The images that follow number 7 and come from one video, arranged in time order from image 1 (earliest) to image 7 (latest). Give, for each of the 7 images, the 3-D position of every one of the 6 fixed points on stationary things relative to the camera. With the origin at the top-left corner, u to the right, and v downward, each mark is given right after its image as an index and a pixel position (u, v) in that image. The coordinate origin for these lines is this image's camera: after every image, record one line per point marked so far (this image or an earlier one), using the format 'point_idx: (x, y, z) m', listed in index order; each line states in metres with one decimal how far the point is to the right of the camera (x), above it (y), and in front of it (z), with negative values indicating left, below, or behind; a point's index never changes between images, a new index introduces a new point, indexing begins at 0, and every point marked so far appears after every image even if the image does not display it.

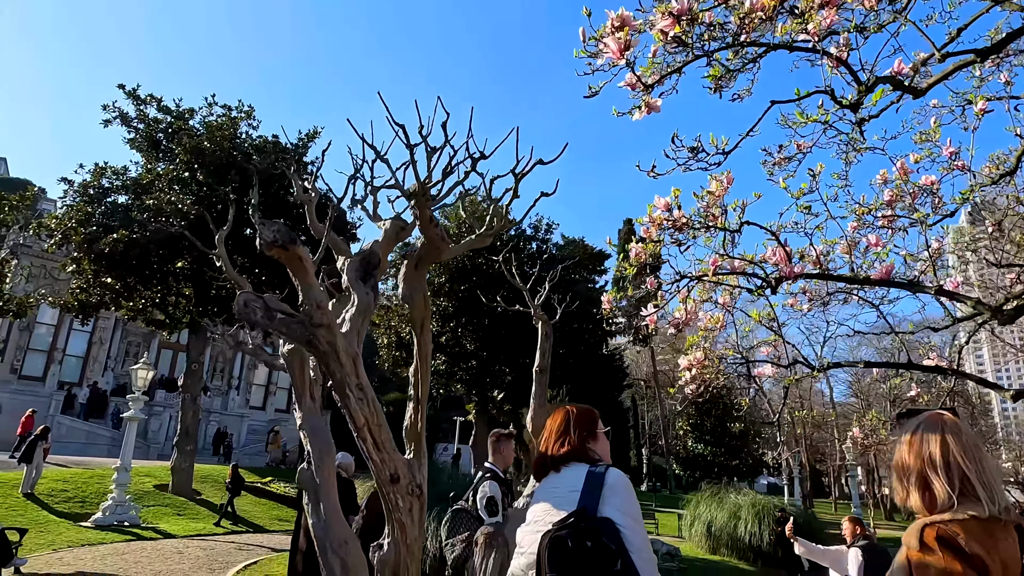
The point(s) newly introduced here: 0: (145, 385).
0: (-10.1, -2.7, +18.2) m
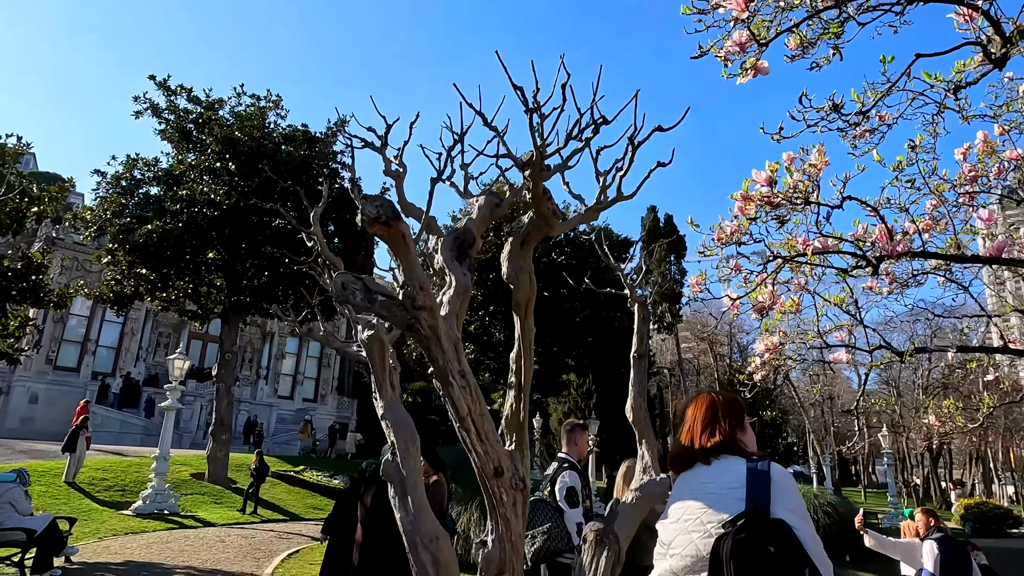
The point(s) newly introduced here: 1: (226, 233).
0: (-9.2, -2.4, +18.4) m
1: (-8.1, +1.5, +18.6) m
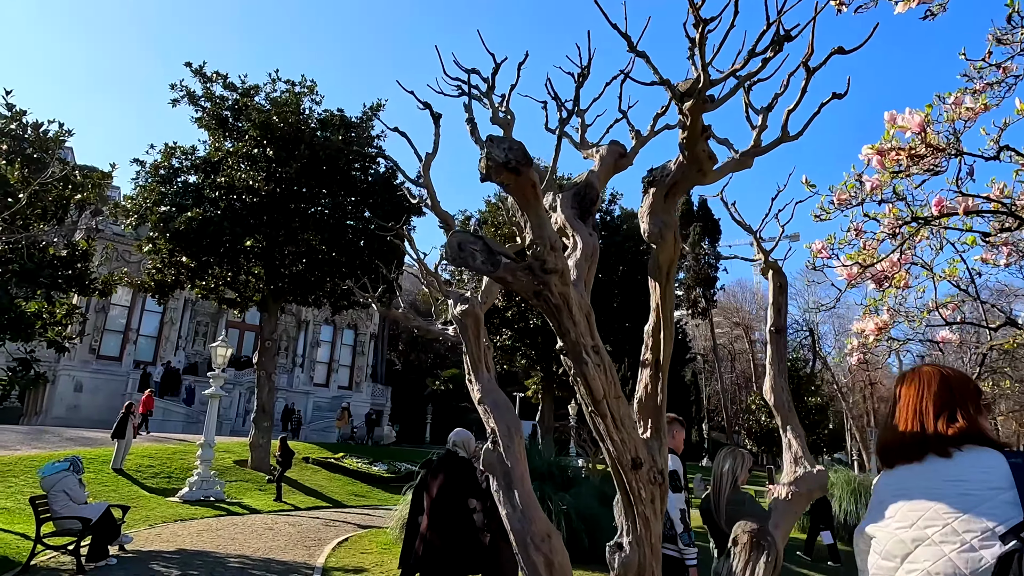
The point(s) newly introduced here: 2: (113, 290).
0: (-8.0, -2.1, +18.4) m
1: (-7.0, +1.9, +18.5) m
2: (-8.2, 0.0, +13.5) m
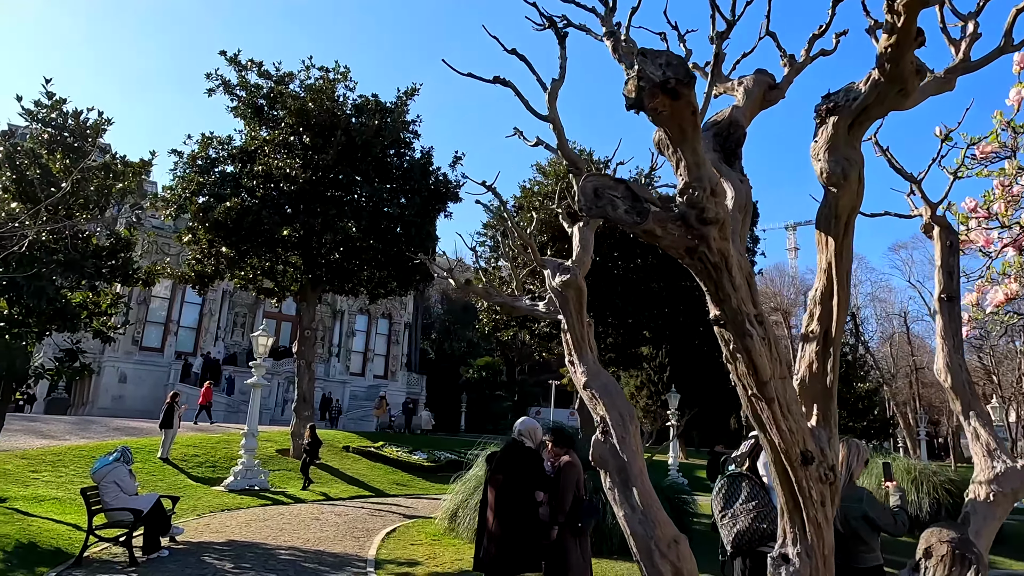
0: (-6.9, -1.8, +18.4) m
1: (-5.9, +2.2, +18.4) m
2: (-7.3, +0.2, +13.5) m
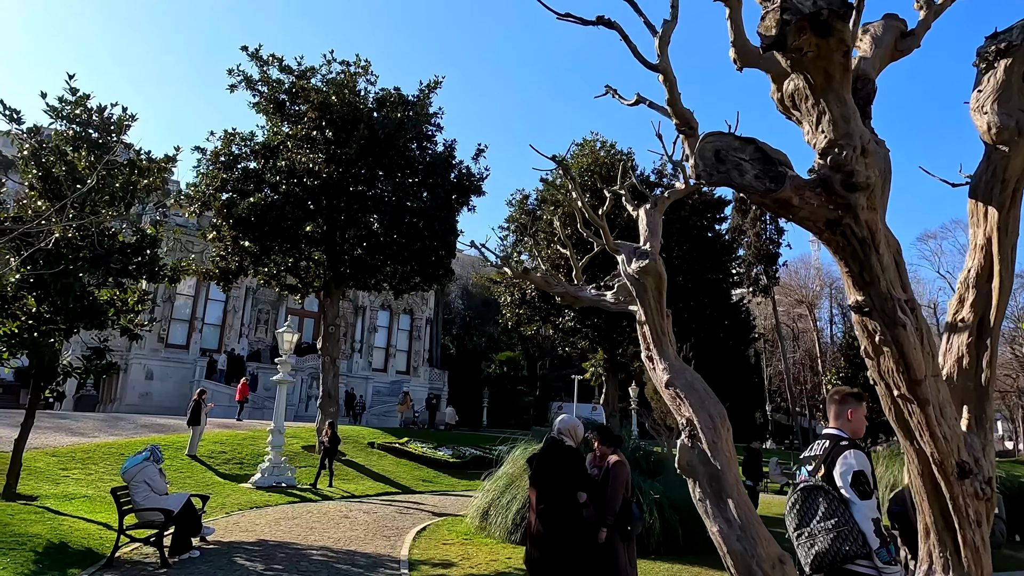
0: (-6.2, -1.7, +18.3) m
1: (-5.2, +2.3, +18.3) m
2: (-6.7, +0.2, +13.4) m
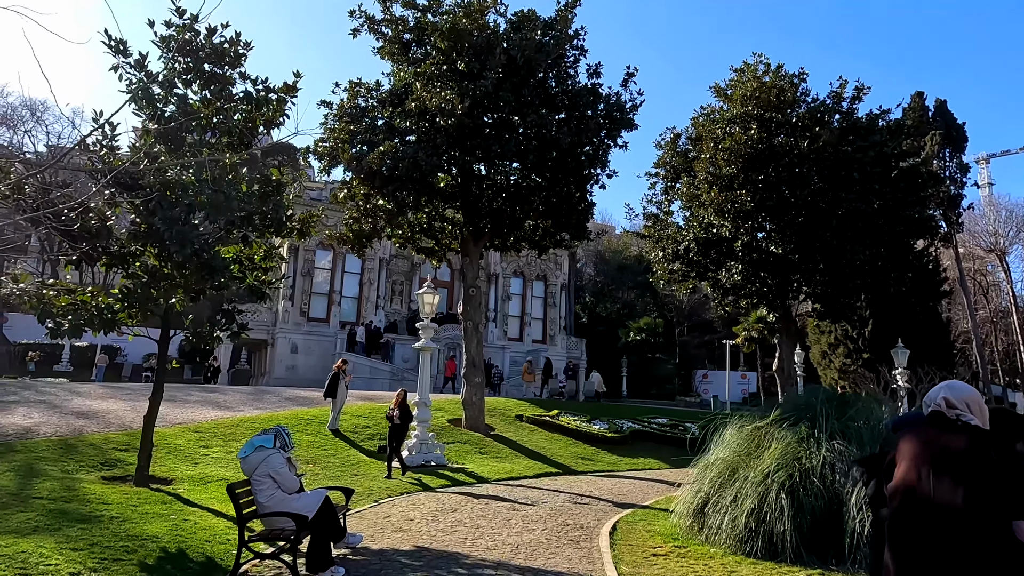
0: (-2.1, -0.6, +16.6) m
1: (-1.3, +3.4, +16.2) m
2: (-3.6, +1.0, +11.8) m
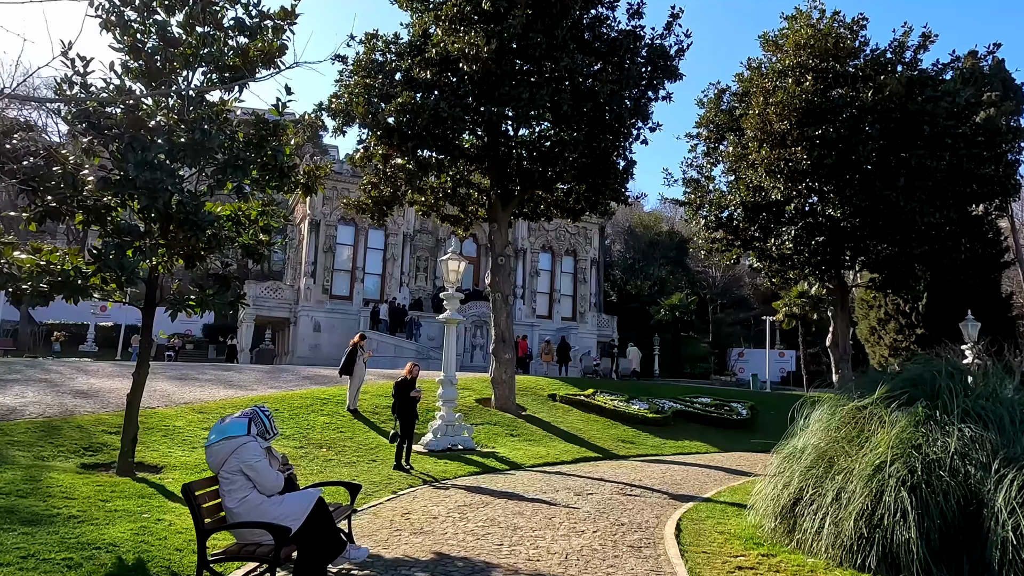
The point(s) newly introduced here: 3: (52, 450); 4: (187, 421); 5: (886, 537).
0: (-1.3, +0.1, +15.2) m
1: (-0.6, +4.1, +14.7) m
2: (-3.0, +1.6, +10.5) m
3: (-5.7, -2.0, +8.1) m
4: (-5.4, -2.2, +10.9) m
5: (+3.2, -2.1, +5.6) m
